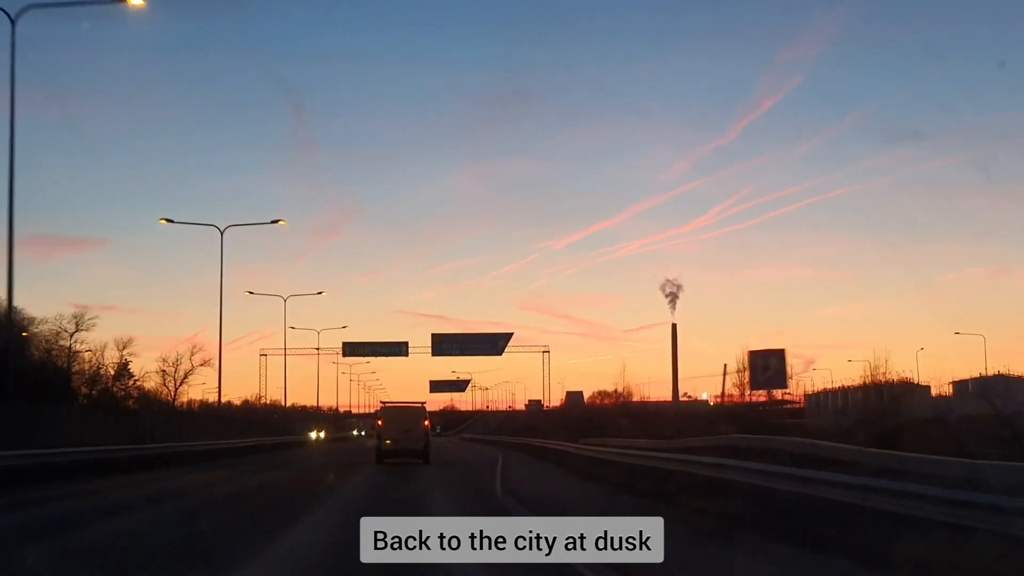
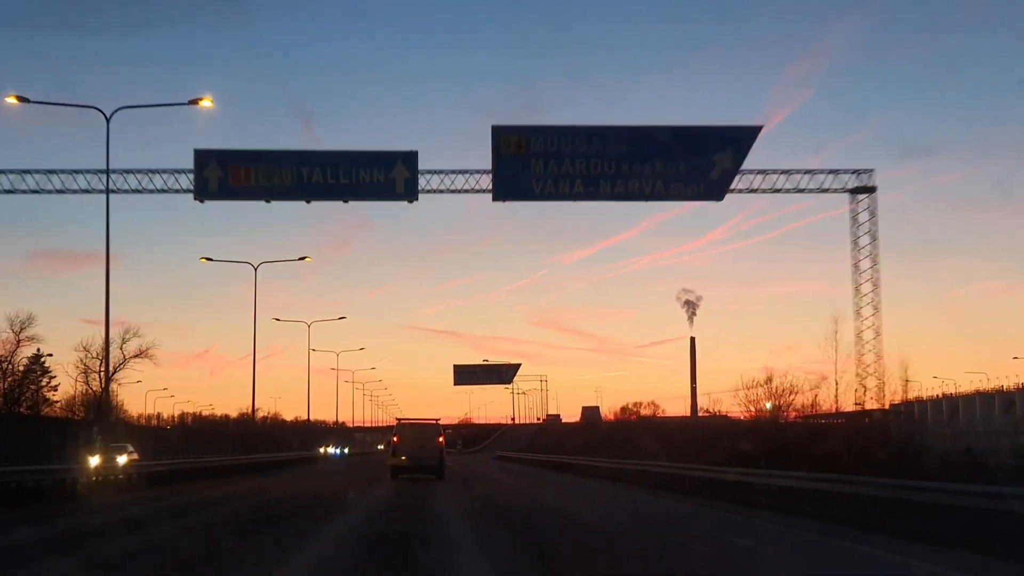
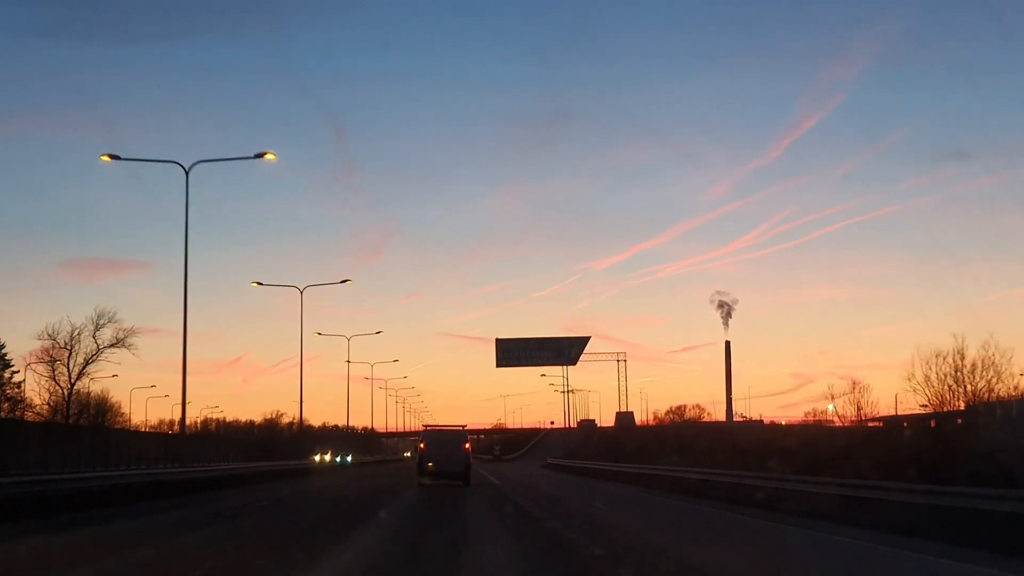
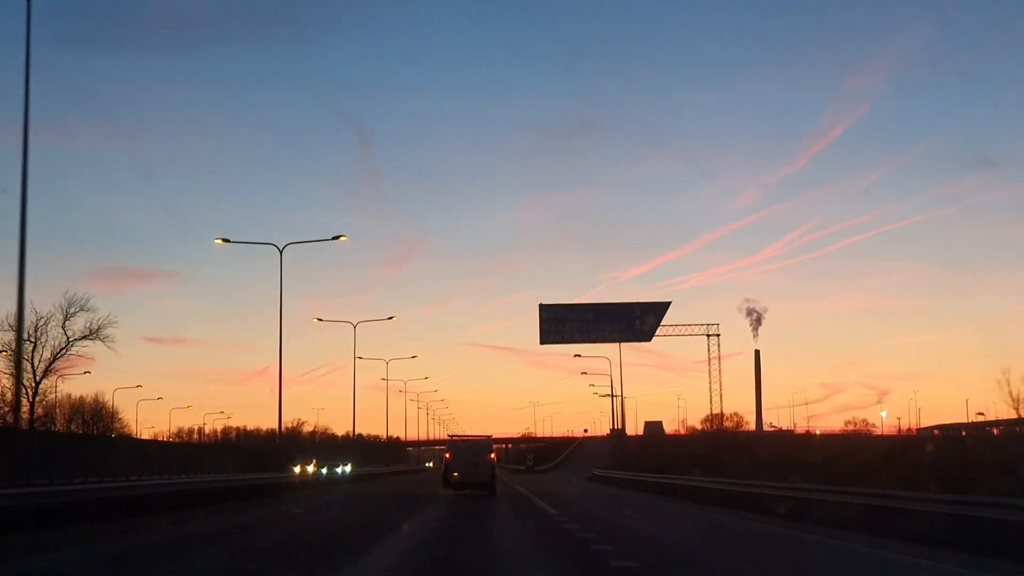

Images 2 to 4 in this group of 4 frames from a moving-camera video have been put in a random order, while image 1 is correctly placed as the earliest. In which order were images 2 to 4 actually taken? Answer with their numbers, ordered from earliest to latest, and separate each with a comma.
2, 3, 4
